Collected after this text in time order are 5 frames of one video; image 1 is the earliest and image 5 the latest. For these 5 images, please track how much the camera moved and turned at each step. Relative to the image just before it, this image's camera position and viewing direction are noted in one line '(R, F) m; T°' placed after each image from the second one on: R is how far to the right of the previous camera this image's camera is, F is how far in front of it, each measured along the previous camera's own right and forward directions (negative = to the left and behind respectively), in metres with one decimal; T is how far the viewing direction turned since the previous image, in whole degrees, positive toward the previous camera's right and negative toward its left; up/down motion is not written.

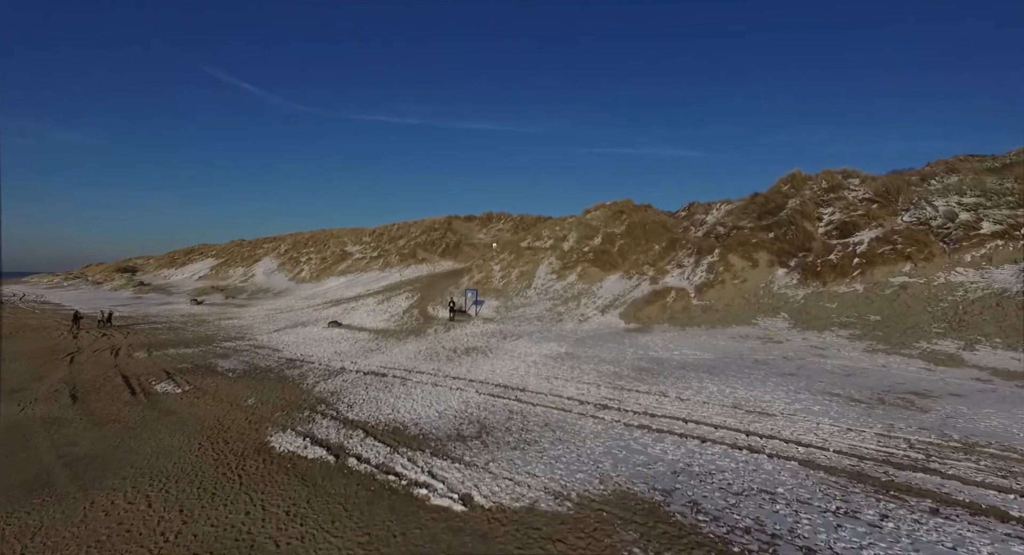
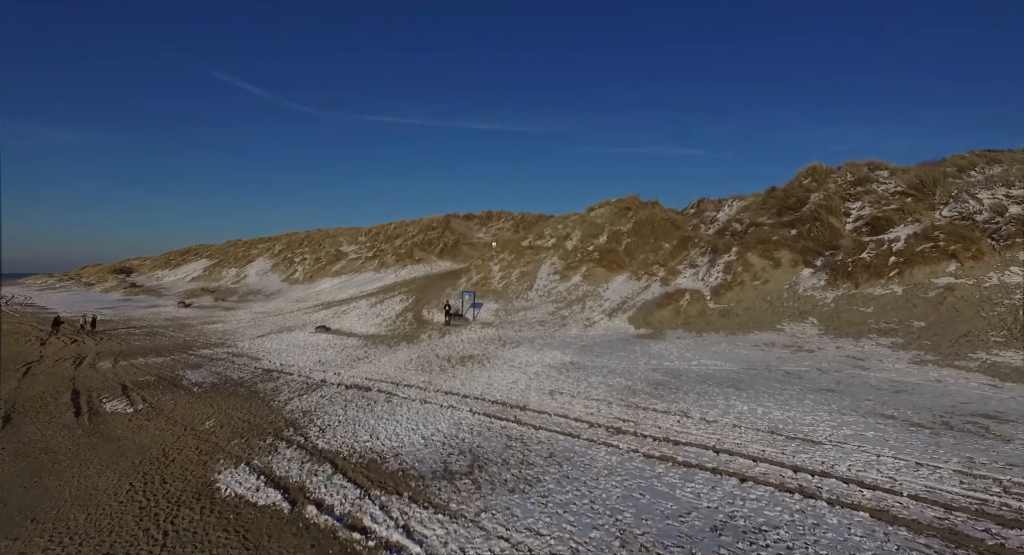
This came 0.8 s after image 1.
(+0.1, +2.3) m; 0°
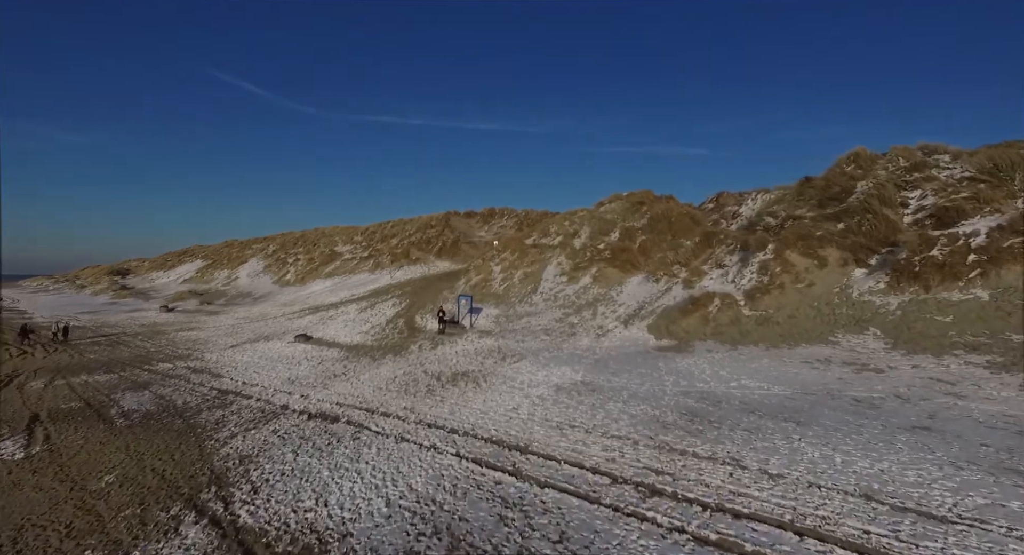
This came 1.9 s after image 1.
(+0.2, +3.6) m; -1°
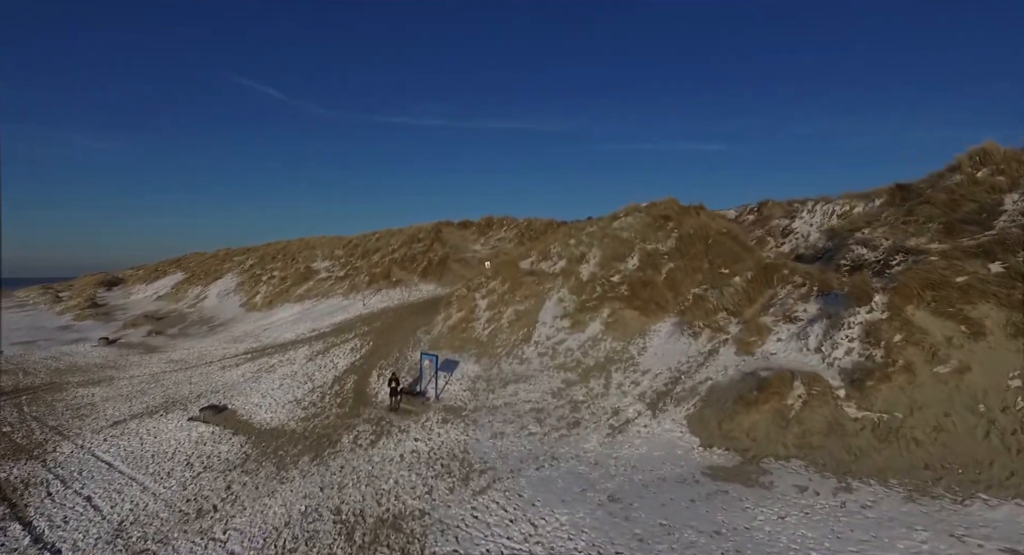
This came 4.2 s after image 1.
(+1.3, +8.1) m; -1°
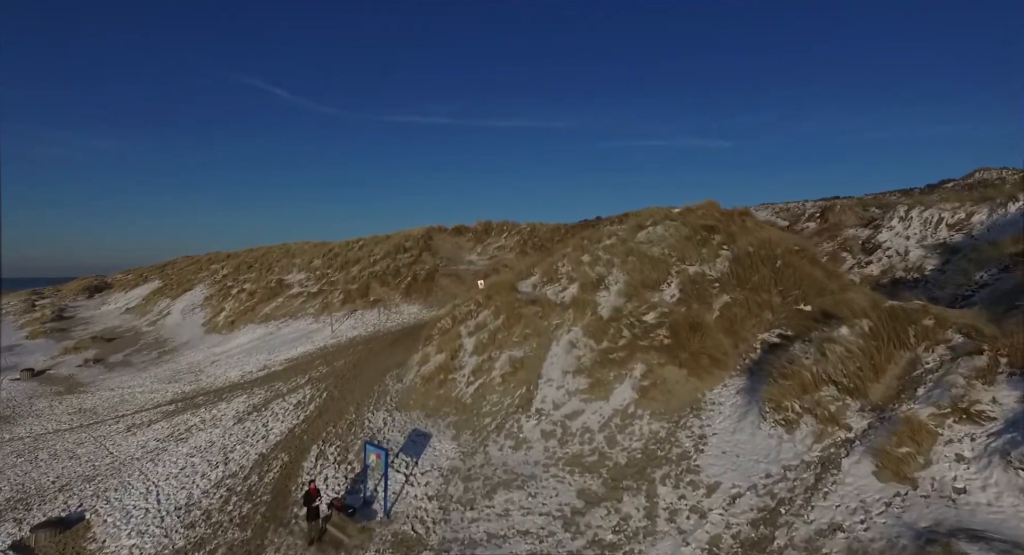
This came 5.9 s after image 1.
(+0.5, +7.4) m; -1°
